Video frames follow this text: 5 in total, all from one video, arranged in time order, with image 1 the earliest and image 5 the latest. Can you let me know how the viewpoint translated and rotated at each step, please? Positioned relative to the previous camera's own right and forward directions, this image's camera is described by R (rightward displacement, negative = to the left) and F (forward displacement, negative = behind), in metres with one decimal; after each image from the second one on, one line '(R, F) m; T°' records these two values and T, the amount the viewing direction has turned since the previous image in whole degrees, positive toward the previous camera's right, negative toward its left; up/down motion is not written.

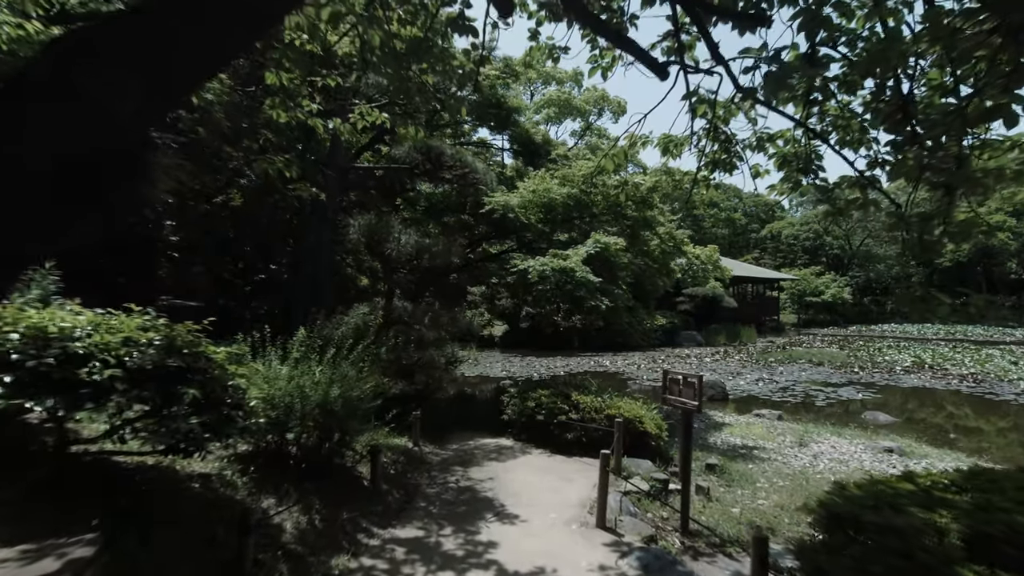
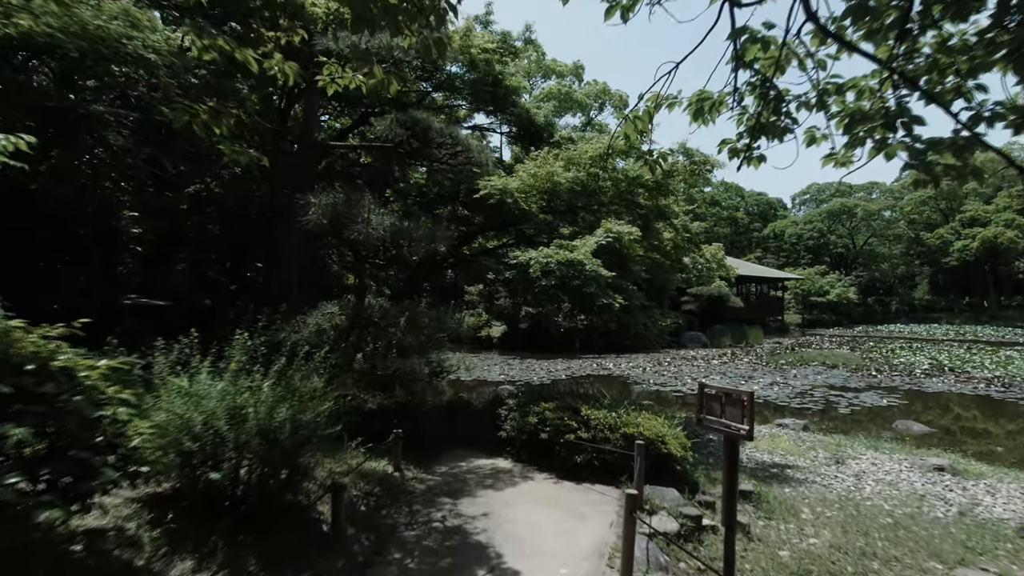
(0.0, +1.1) m; 0°
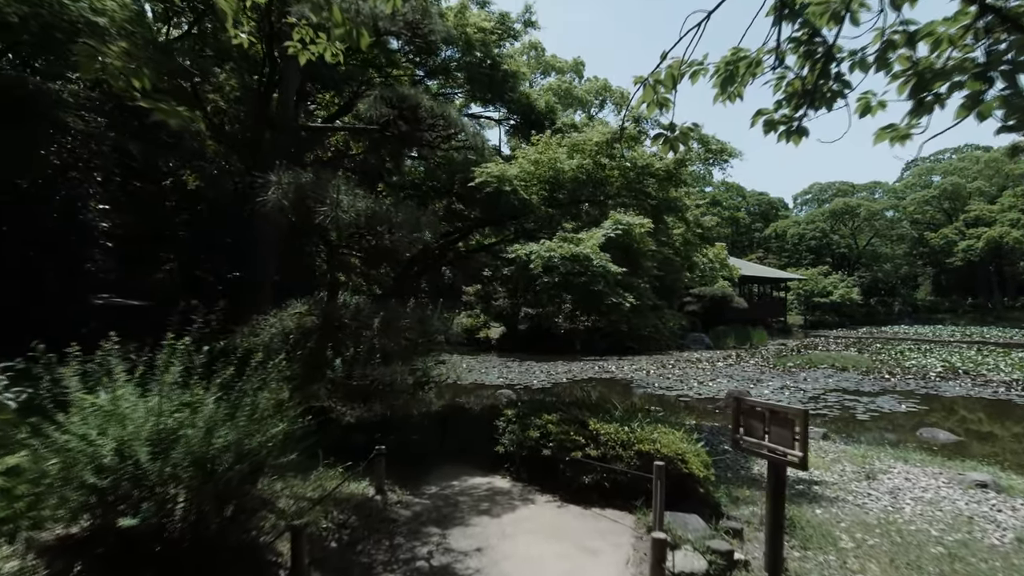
(0.0, +0.7) m; 0°
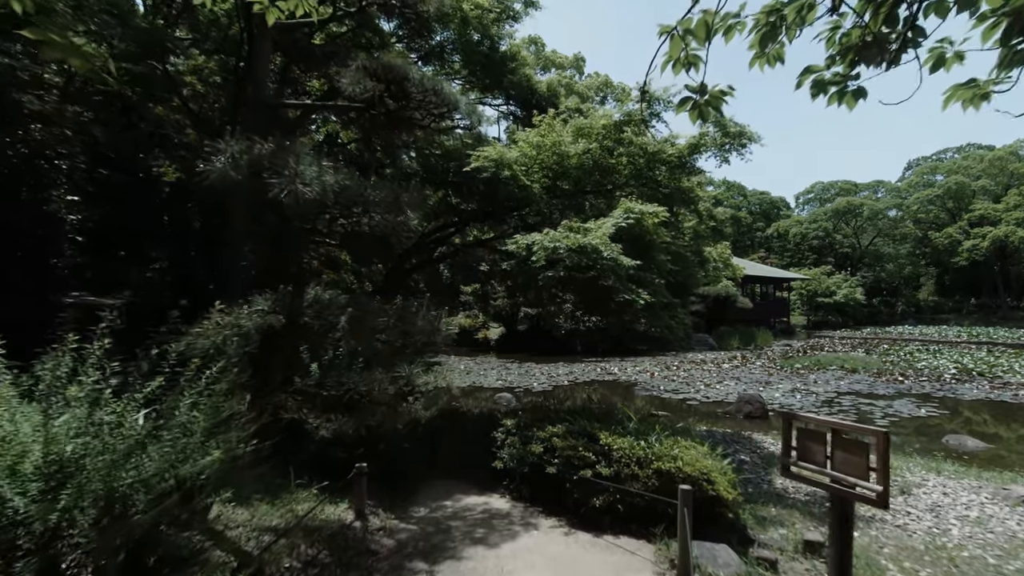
(0.0, +0.7) m; 0°
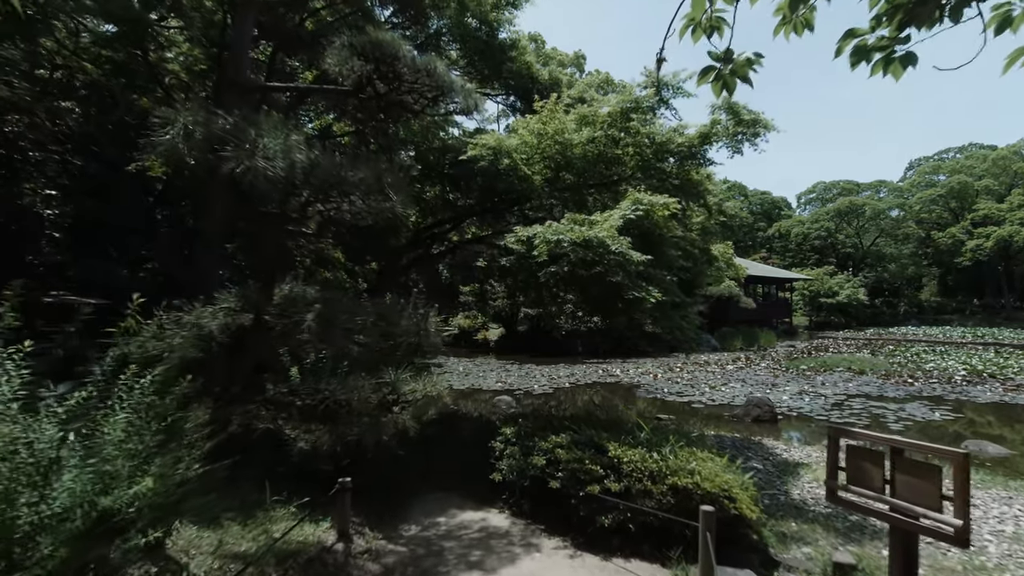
(0.0, +0.4) m; 0°
